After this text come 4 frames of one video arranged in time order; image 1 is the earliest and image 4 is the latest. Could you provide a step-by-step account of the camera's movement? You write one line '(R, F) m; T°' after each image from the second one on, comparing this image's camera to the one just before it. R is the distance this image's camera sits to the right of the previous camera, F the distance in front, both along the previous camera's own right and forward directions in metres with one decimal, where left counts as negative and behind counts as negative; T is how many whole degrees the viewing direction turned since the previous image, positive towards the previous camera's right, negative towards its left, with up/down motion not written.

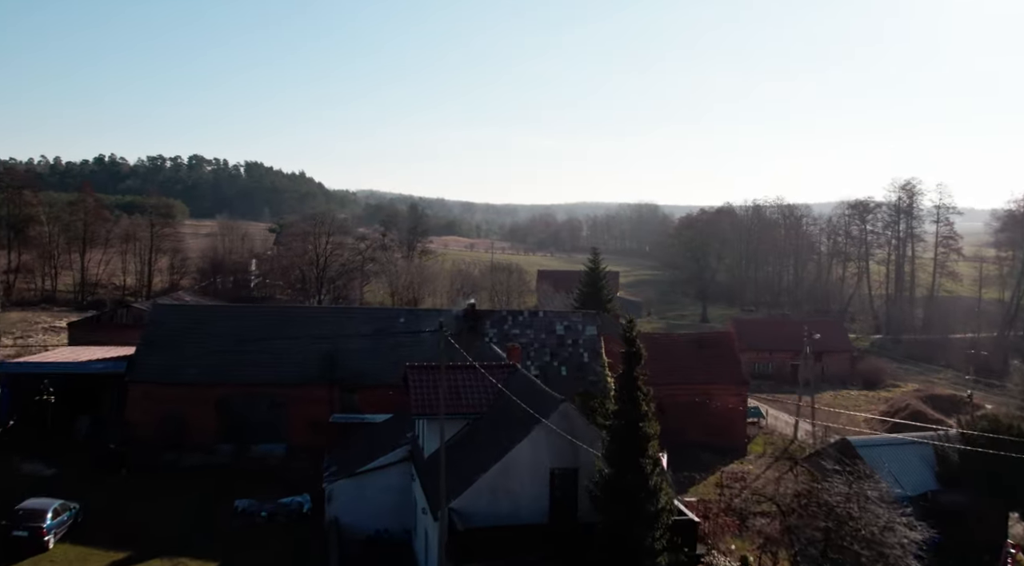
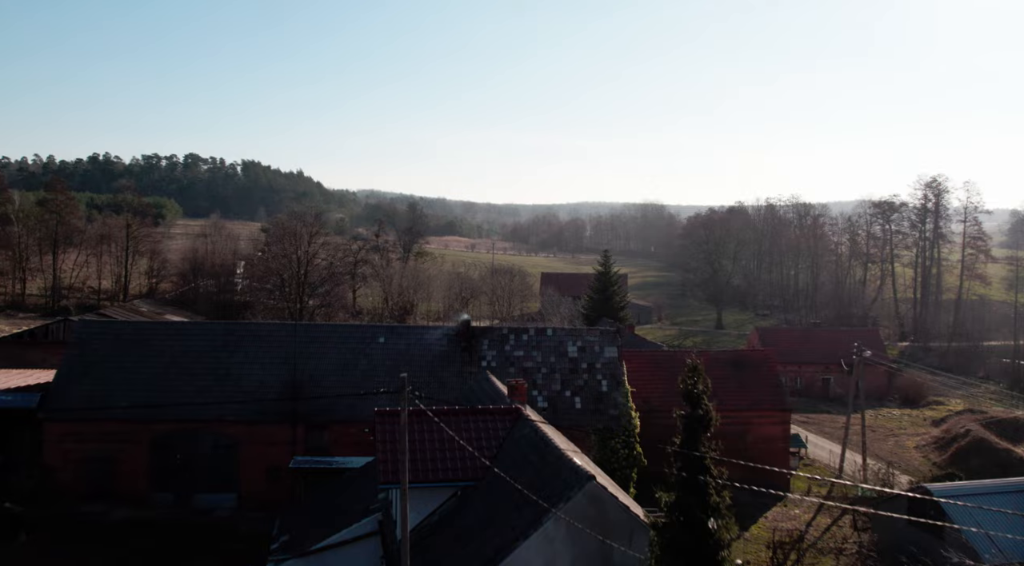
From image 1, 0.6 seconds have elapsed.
(0.0, +4.3) m; 0°
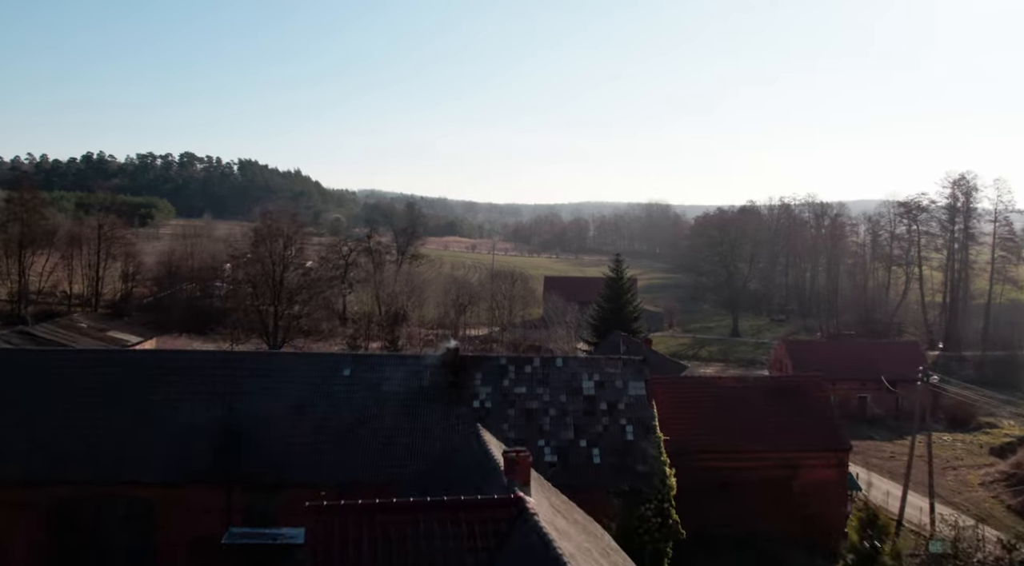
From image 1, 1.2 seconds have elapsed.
(0.0, +4.3) m; 0°
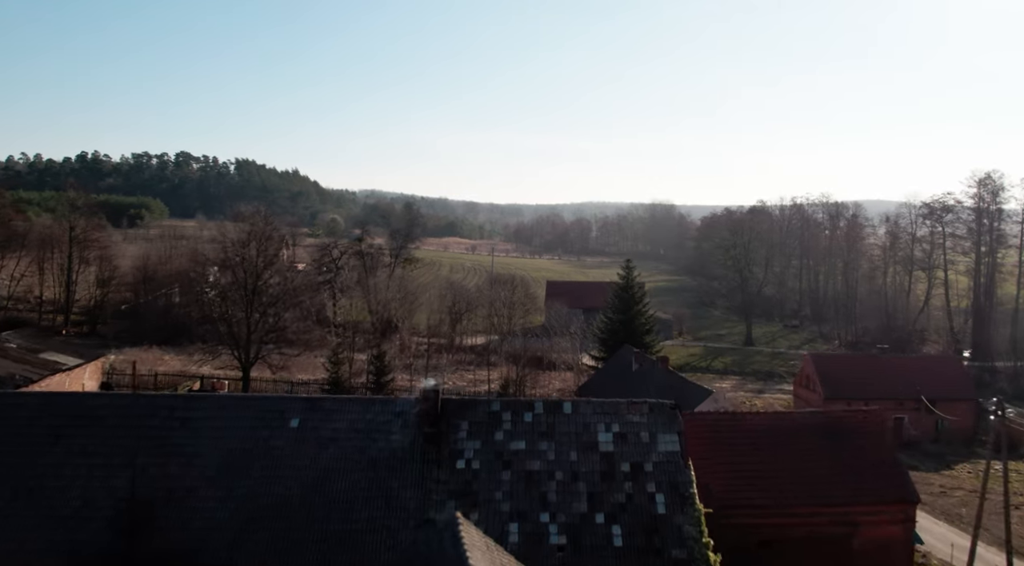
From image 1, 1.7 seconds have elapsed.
(+0.1, +3.6) m; 0°
